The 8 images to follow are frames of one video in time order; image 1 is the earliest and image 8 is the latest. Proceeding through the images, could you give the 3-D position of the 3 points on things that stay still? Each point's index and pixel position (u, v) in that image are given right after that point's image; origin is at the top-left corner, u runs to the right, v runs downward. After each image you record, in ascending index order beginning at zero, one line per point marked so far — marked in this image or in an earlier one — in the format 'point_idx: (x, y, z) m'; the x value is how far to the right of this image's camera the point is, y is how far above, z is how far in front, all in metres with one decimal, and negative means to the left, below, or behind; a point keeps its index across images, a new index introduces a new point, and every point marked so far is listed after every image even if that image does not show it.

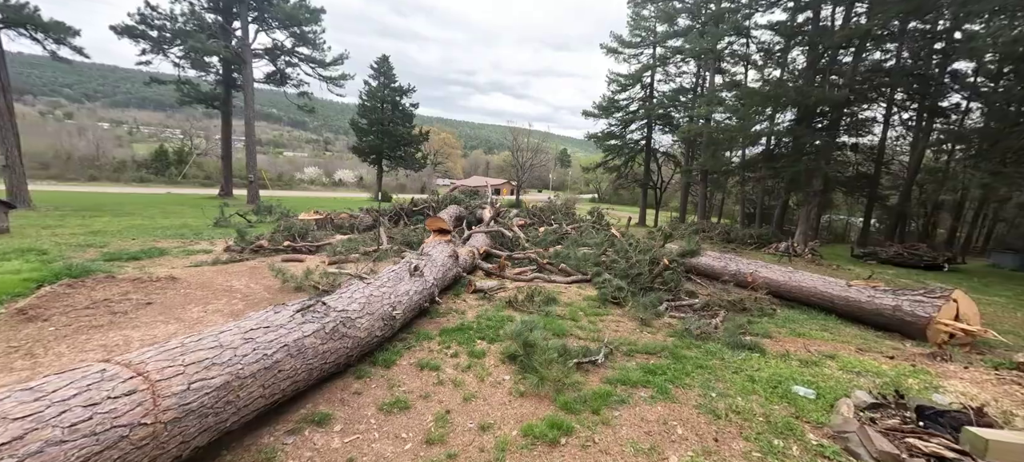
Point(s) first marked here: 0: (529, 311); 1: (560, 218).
0: (+0.2, -1.0, +5.5) m
1: (+1.6, +0.4, +13.3) m
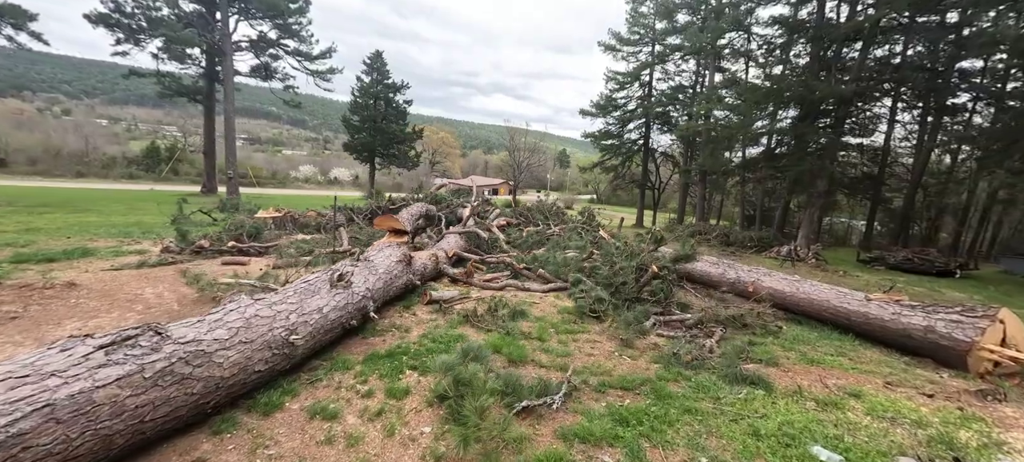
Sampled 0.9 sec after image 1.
0: (-0.3, -1.0, +4.6) m
1: (+1.1, +0.4, +12.5) m
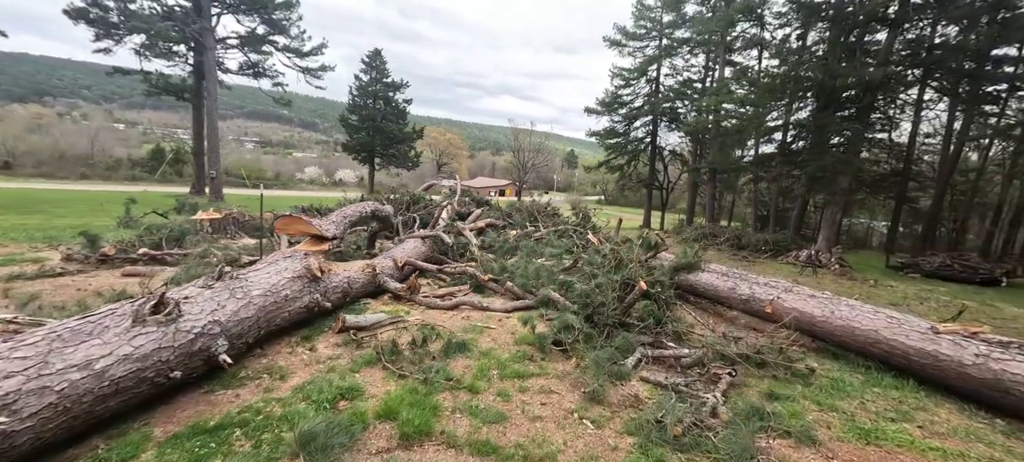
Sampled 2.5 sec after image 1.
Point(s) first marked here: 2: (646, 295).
0: (-0.9, -1.1, +3.3) m
1: (+0.7, +0.3, +11.2) m
2: (+1.4, -0.7, +4.6) m
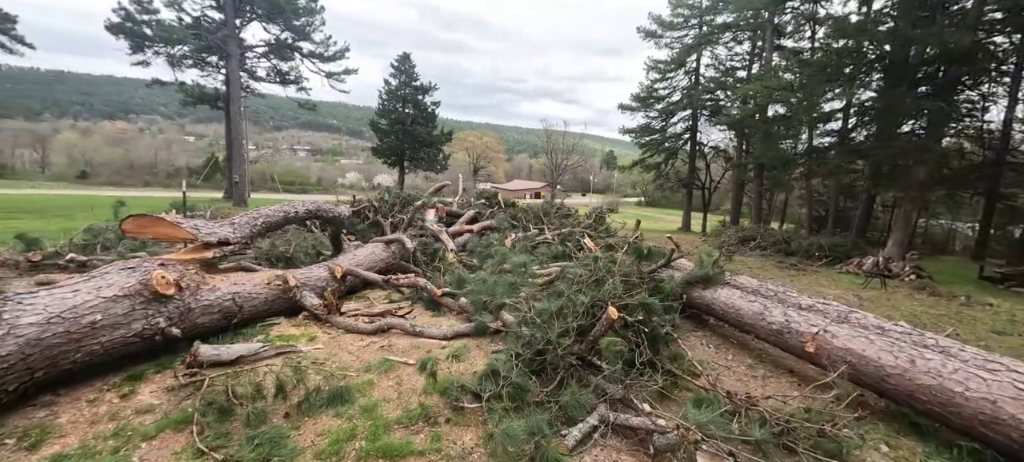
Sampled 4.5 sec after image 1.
0: (-1.6, -1.1, +2.2) m
1: (+0.8, +0.2, +9.9) m
2: (+0.9, -0.7, +3.3) m
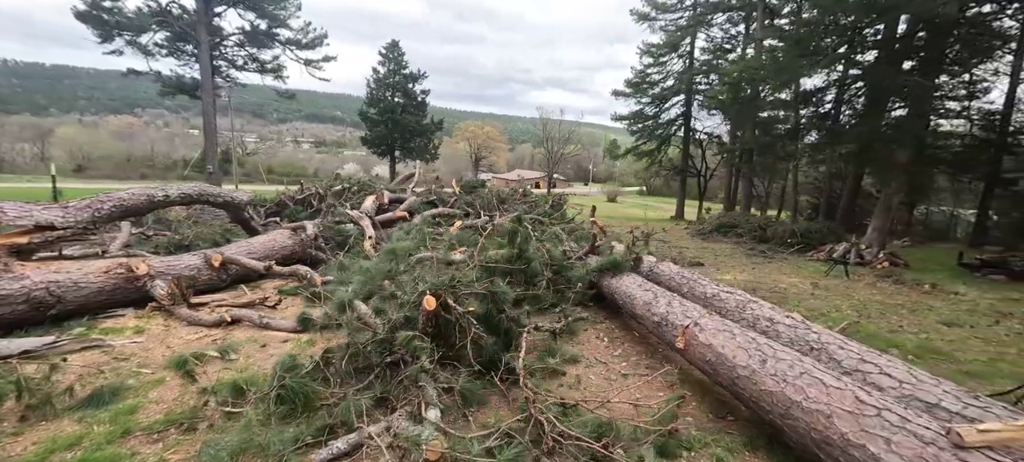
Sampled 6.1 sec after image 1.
0: (-2.7, -1.0, +1.8) m
1: (-0.3, +0.5, +9.4) m
2: (-0.3, -0.5, +2.8) m
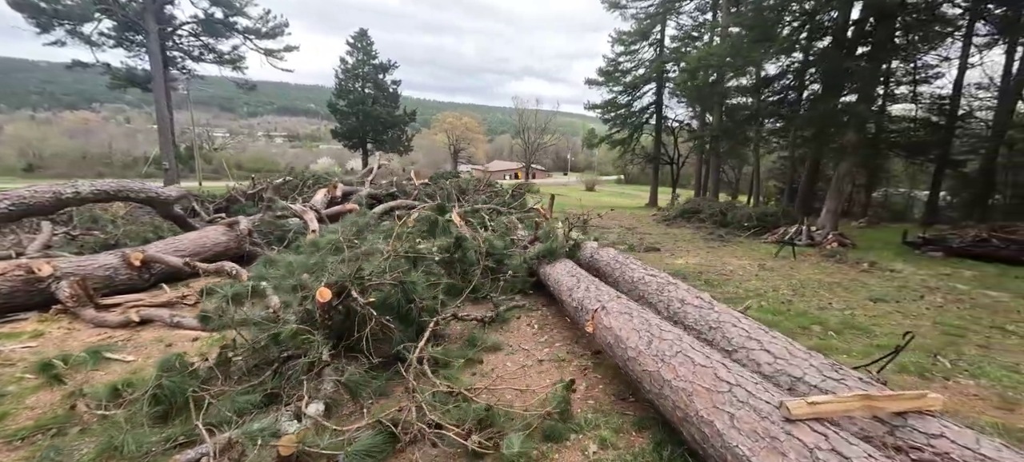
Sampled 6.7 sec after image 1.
0: (-3.3, -1.0, +1.6) m
1: (-1.2, +0.7, +9.3) m
2: (-0.9, -0.5, +2.7) m
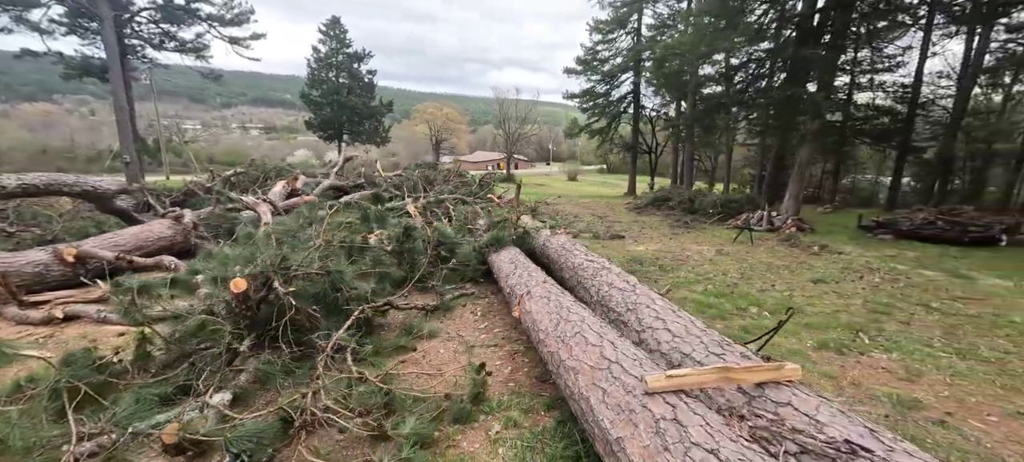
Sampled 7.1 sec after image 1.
0: (-3.7, -1.0, +1.5) m
1: (-1.9, +0.9, +9.2) m
2: (-1.3, -0.4, +2.7) m
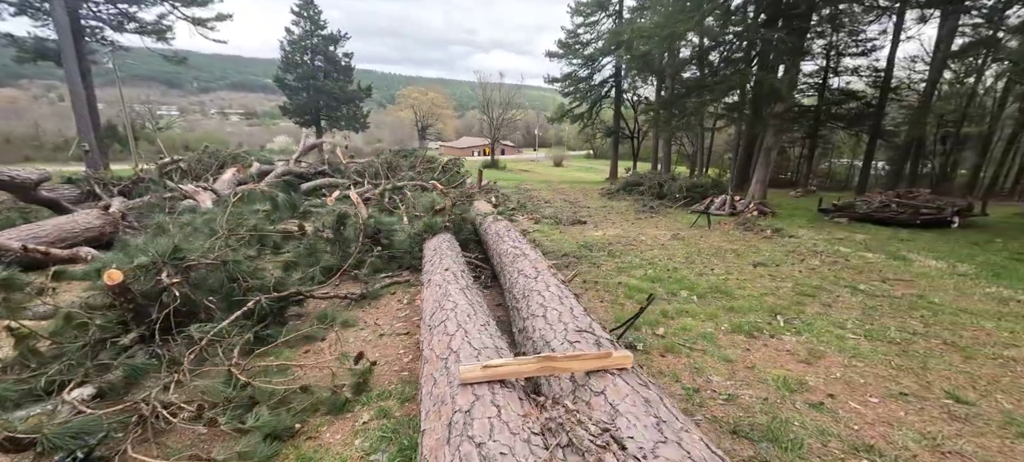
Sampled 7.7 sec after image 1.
0: (-4.2, -1.0, +1.4) m
1: (-2.7, +1.2, +9.1) m
2: (-2.0, -0.3, +2.6) m
